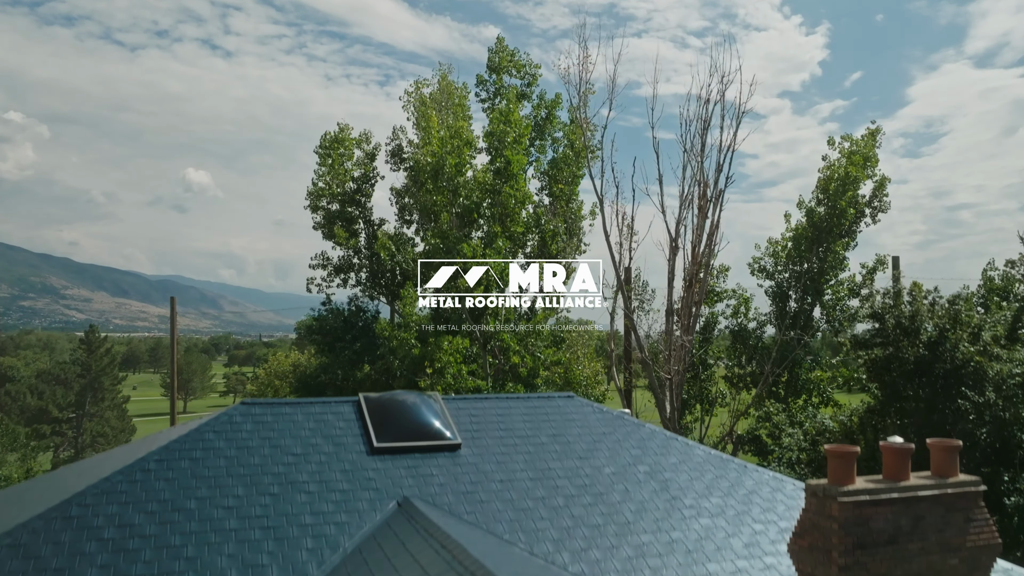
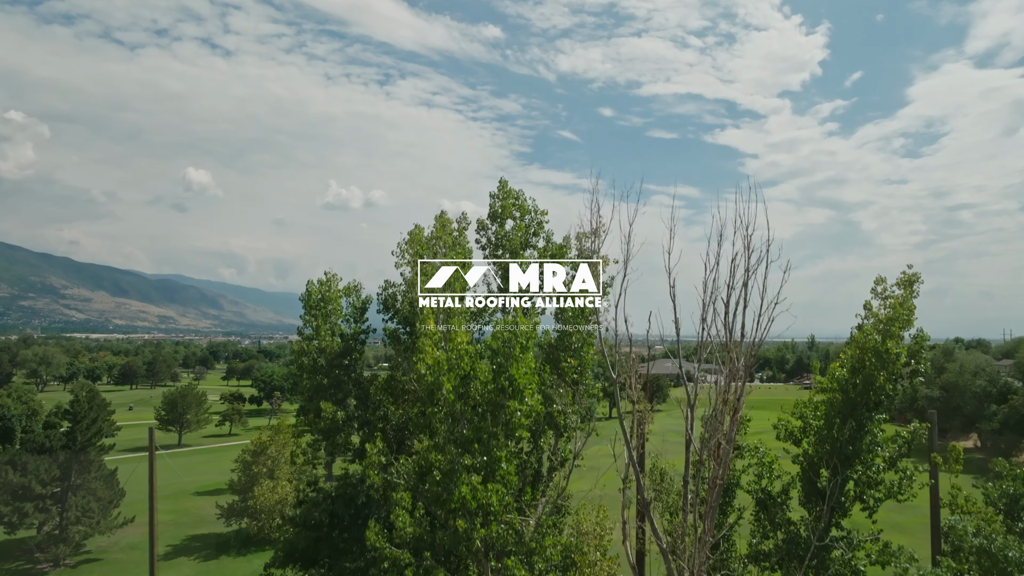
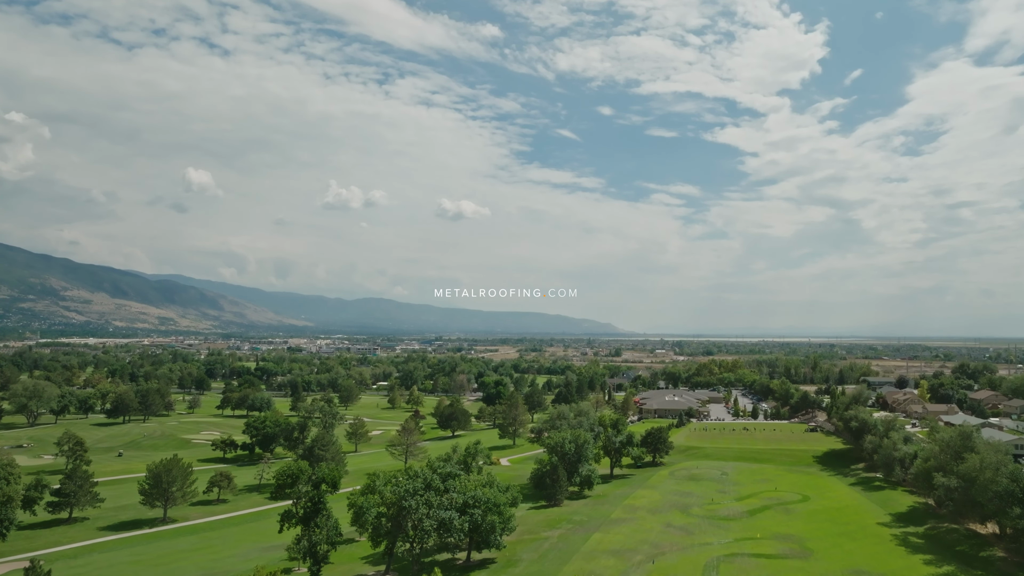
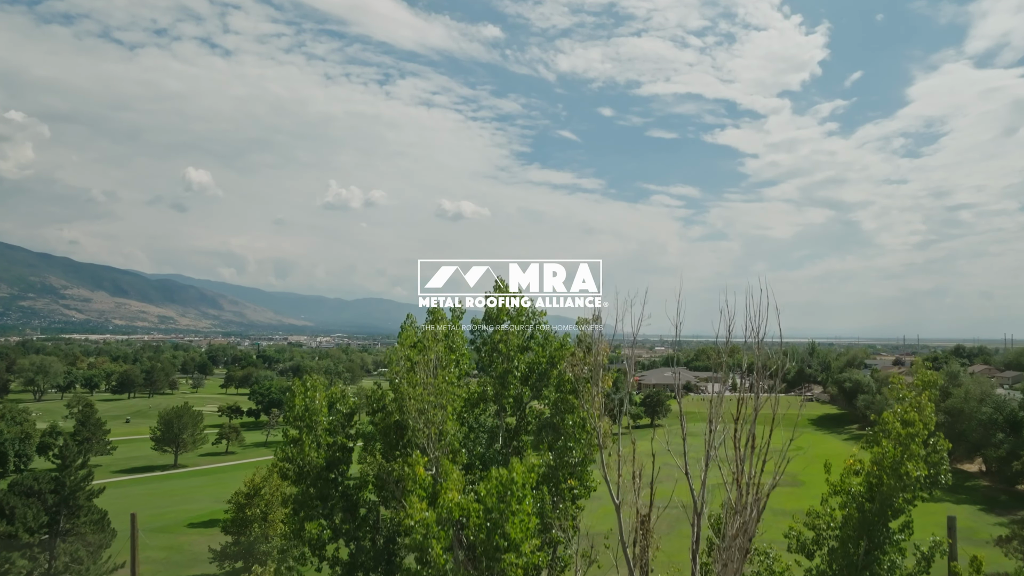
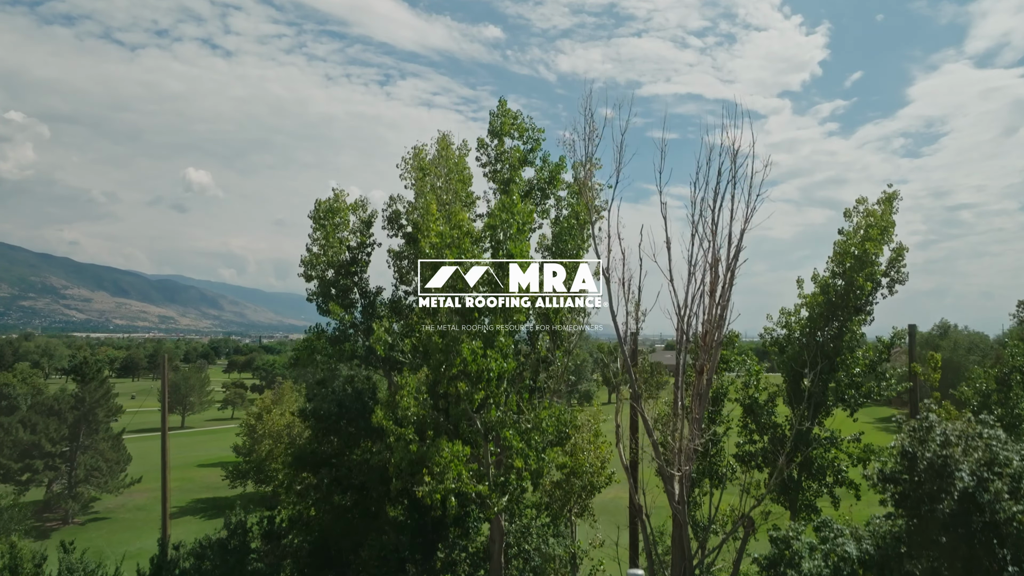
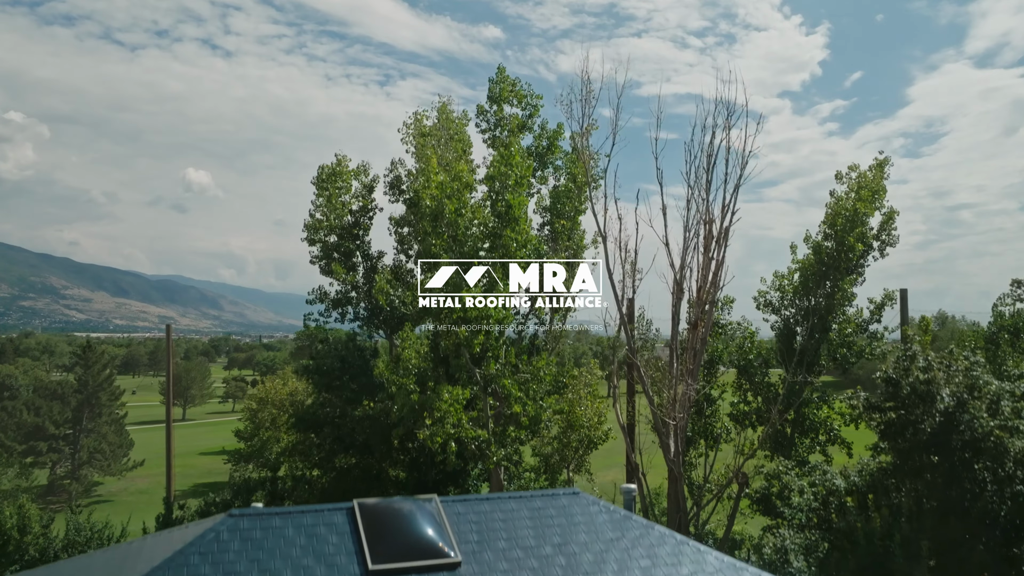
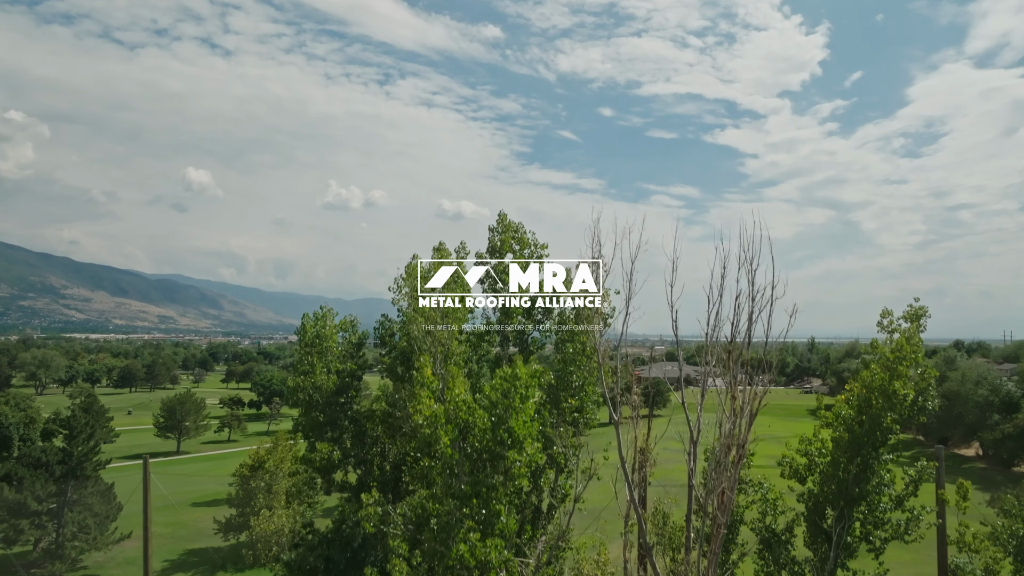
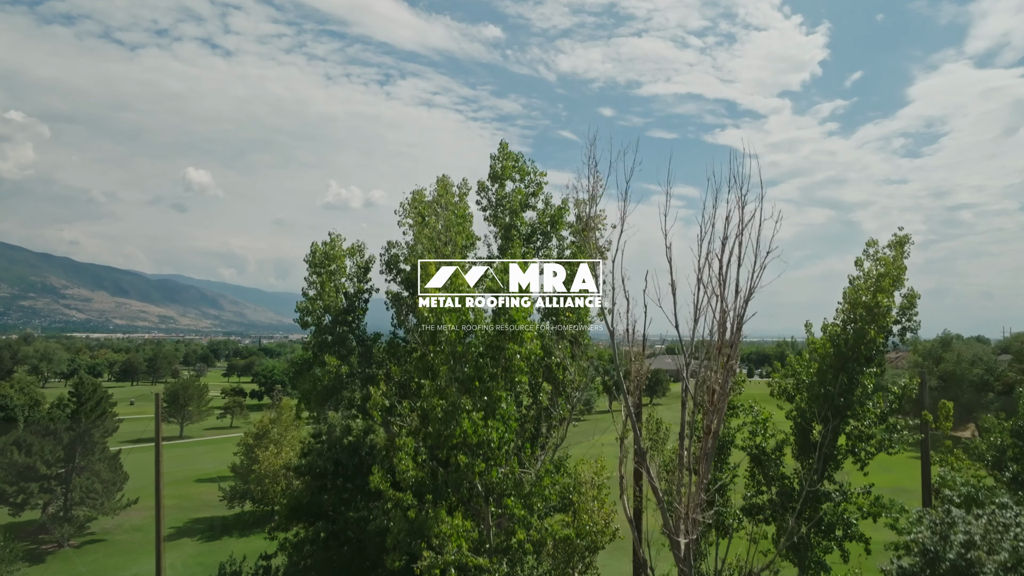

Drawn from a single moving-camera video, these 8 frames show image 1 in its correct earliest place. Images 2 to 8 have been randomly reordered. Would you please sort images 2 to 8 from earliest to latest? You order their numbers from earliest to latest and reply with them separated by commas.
6, 5, 8, 2, 7, 4, 3
